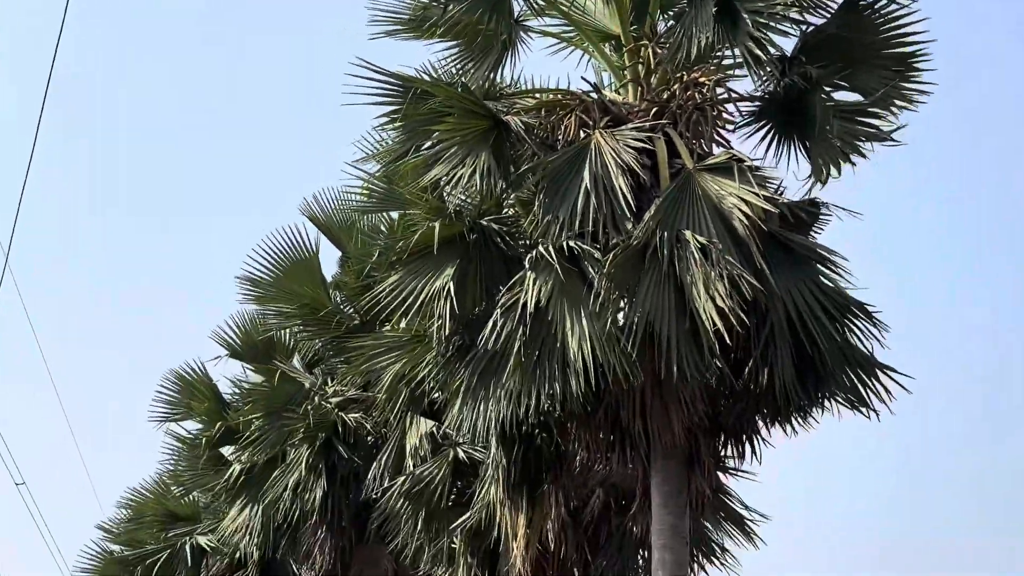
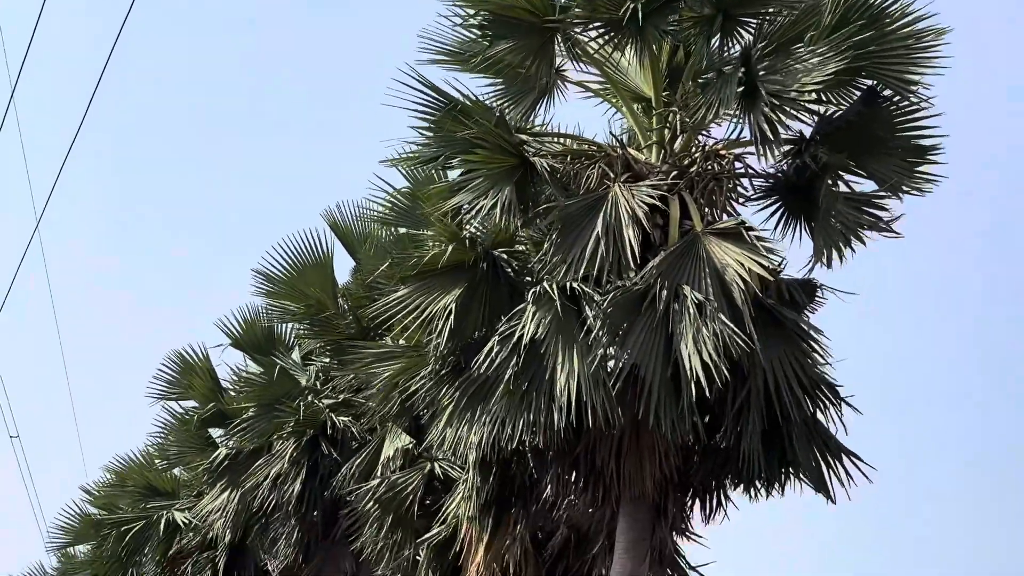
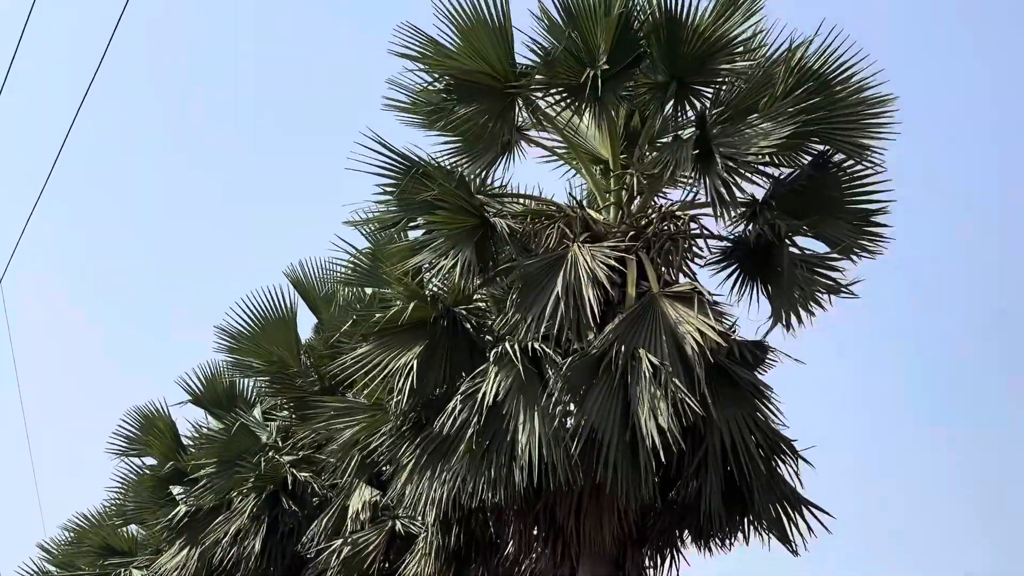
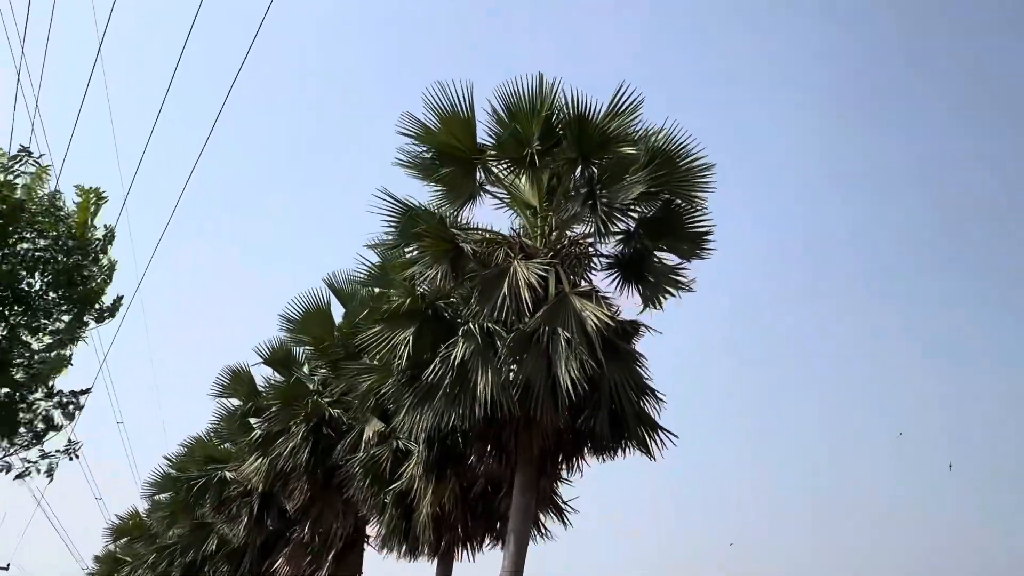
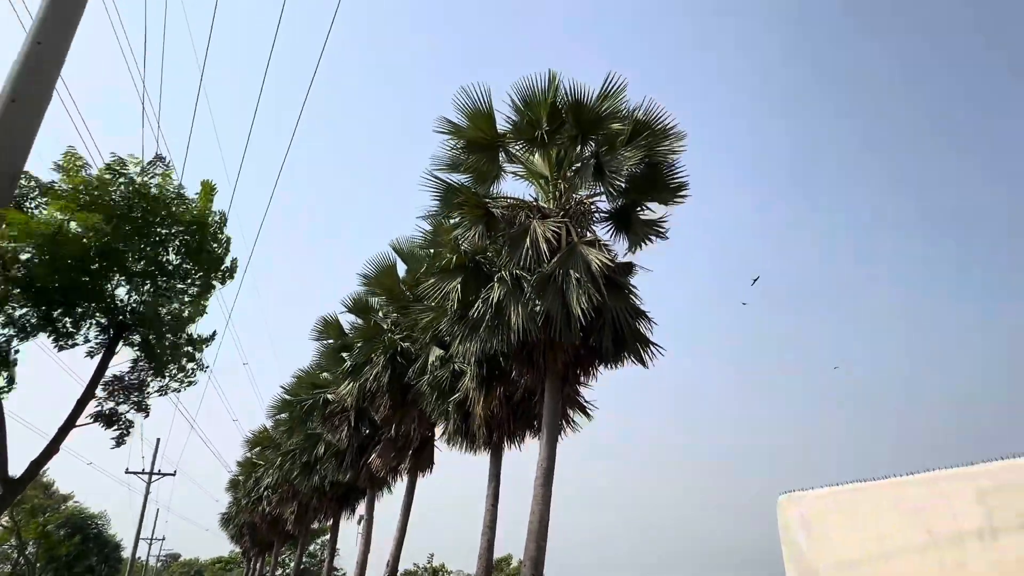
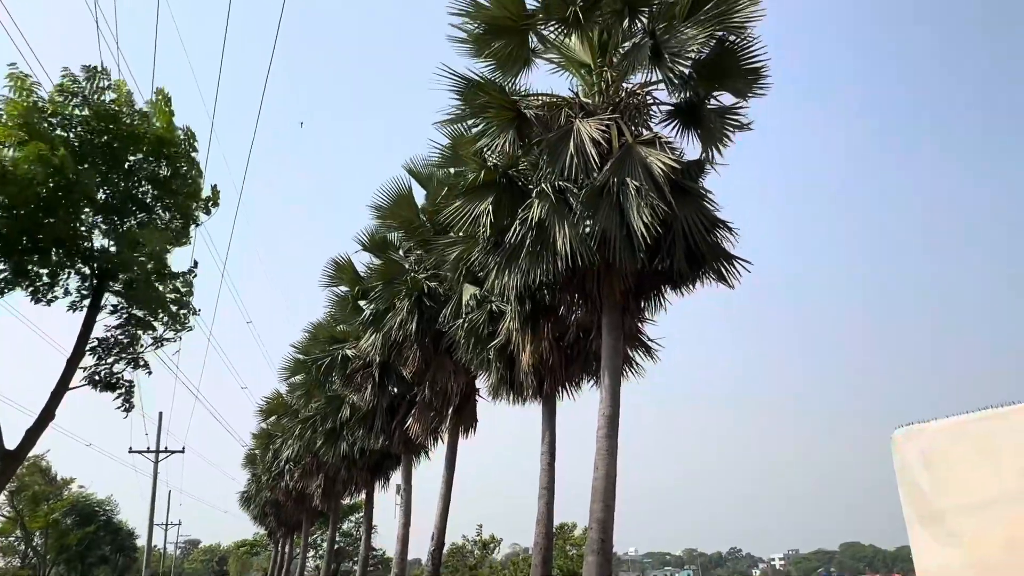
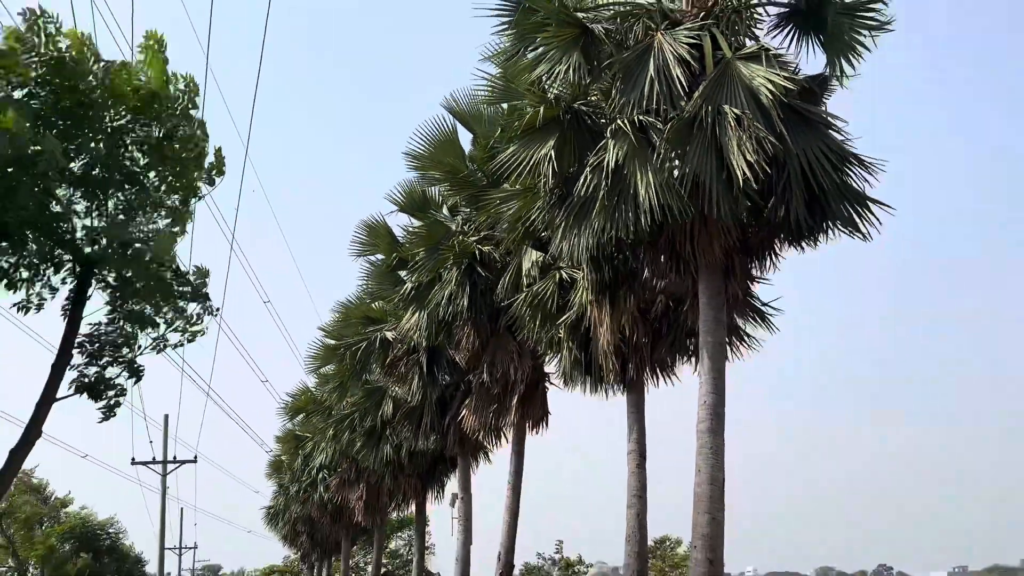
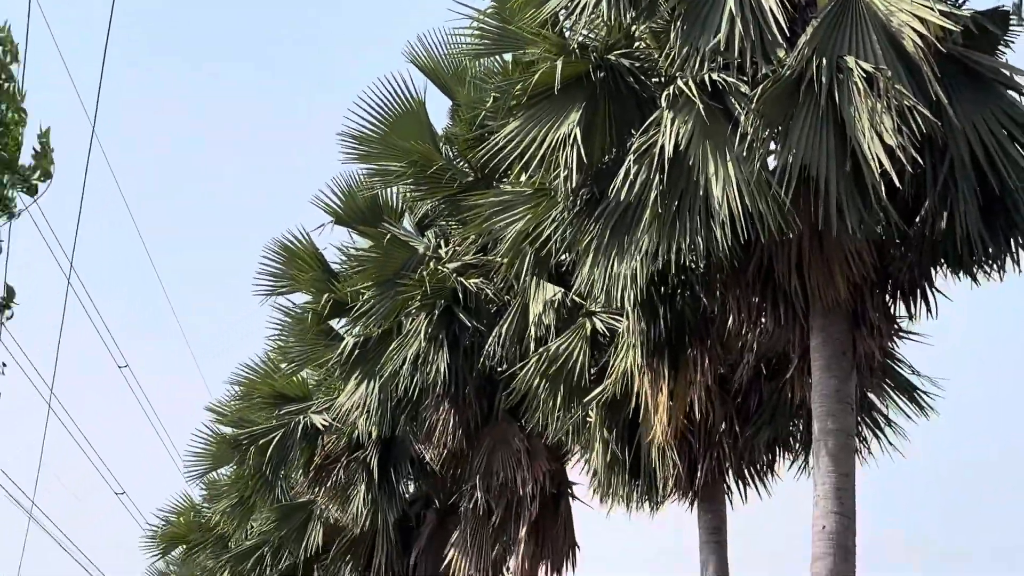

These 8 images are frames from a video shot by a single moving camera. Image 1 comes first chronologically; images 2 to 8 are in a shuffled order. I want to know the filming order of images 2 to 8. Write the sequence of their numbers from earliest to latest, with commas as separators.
8, 7, 6, 5, 4, 3, 2
